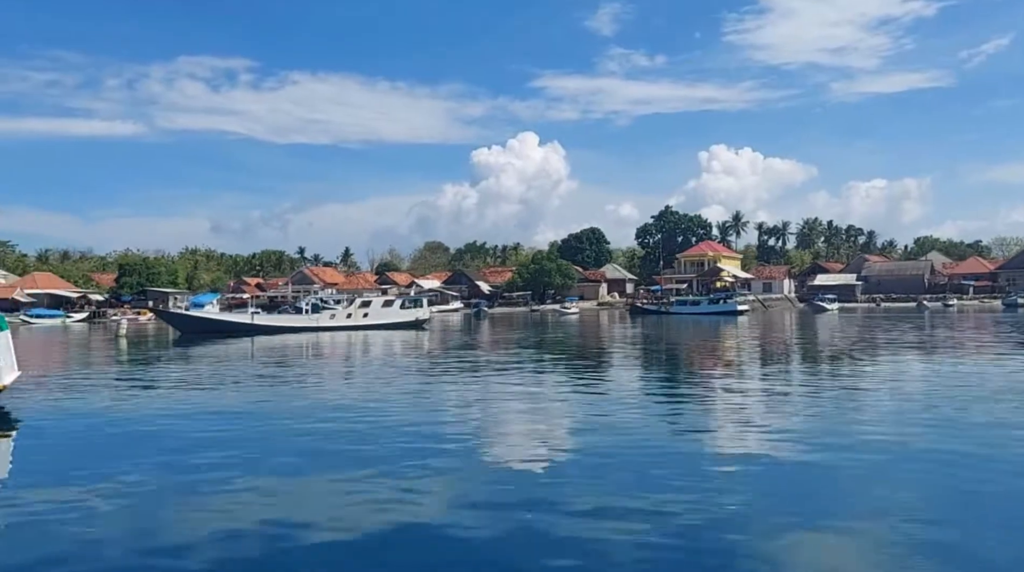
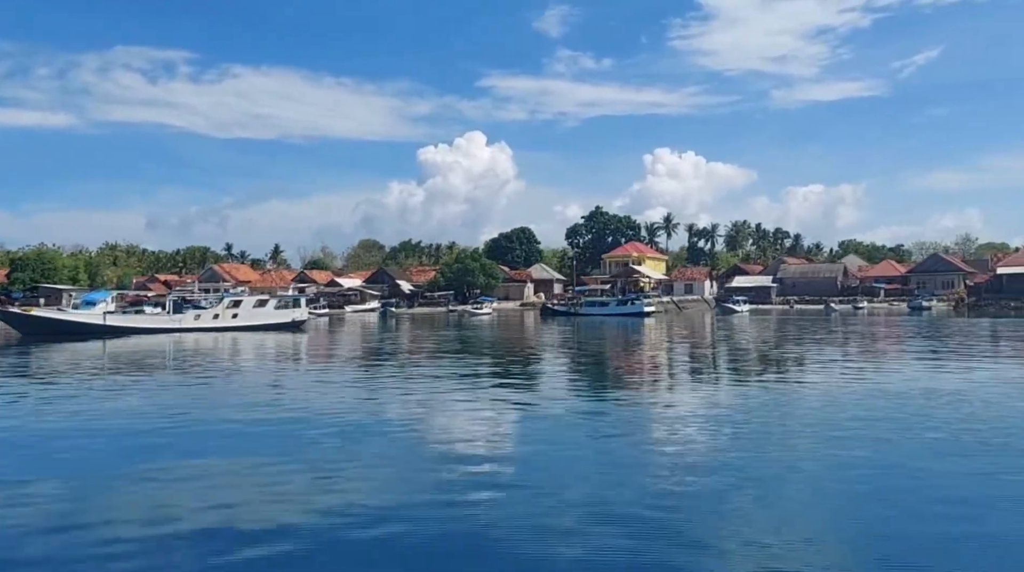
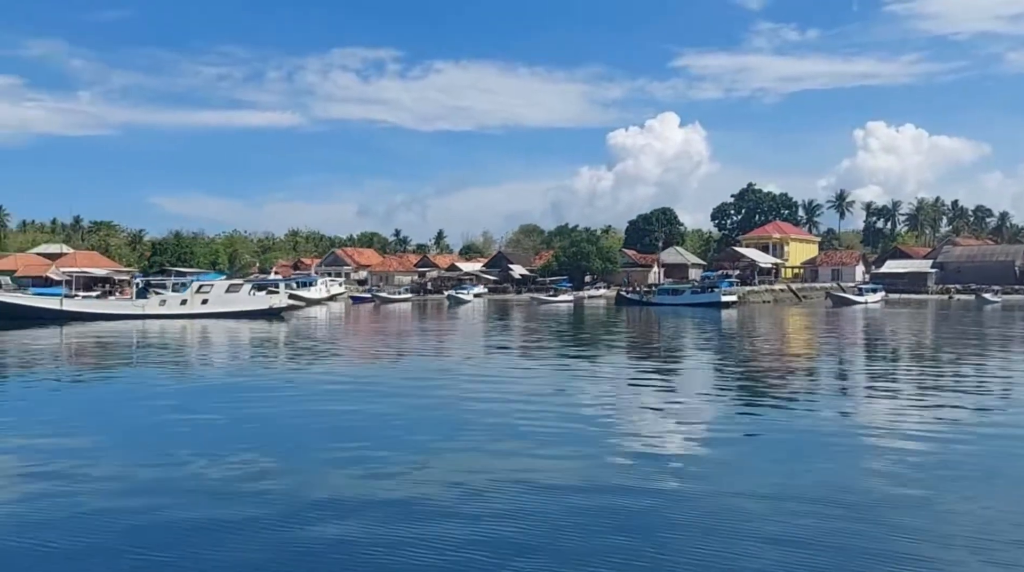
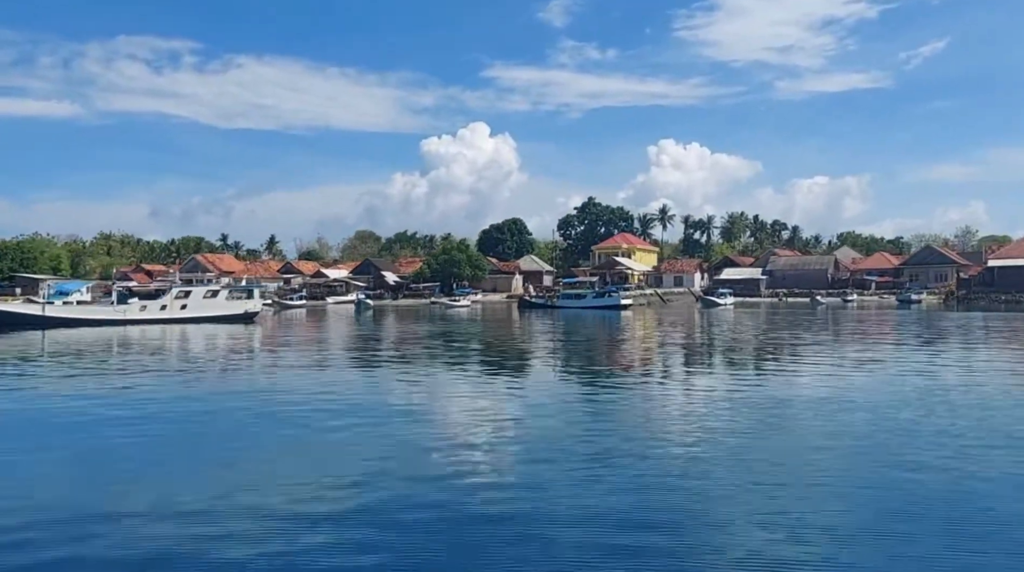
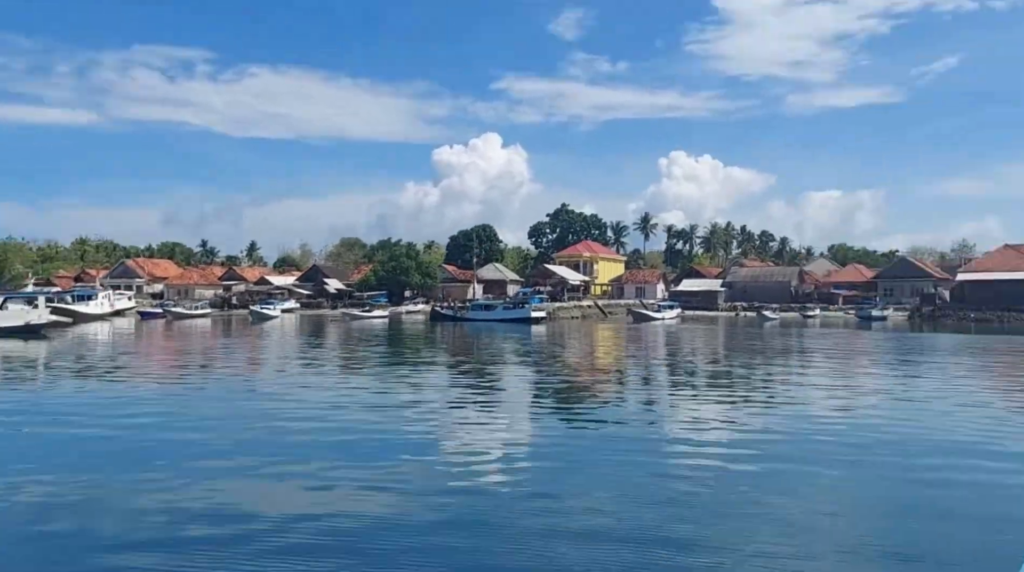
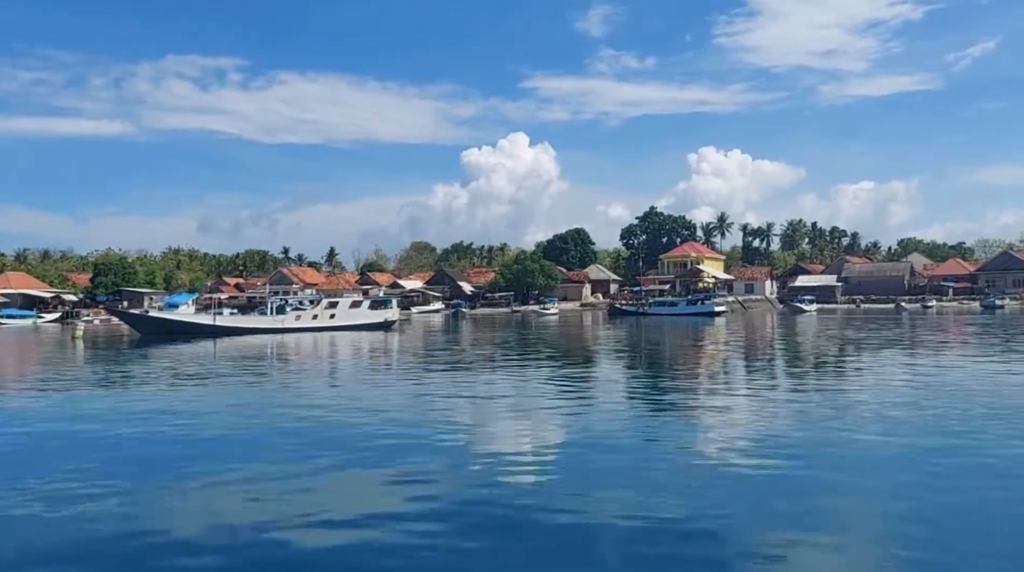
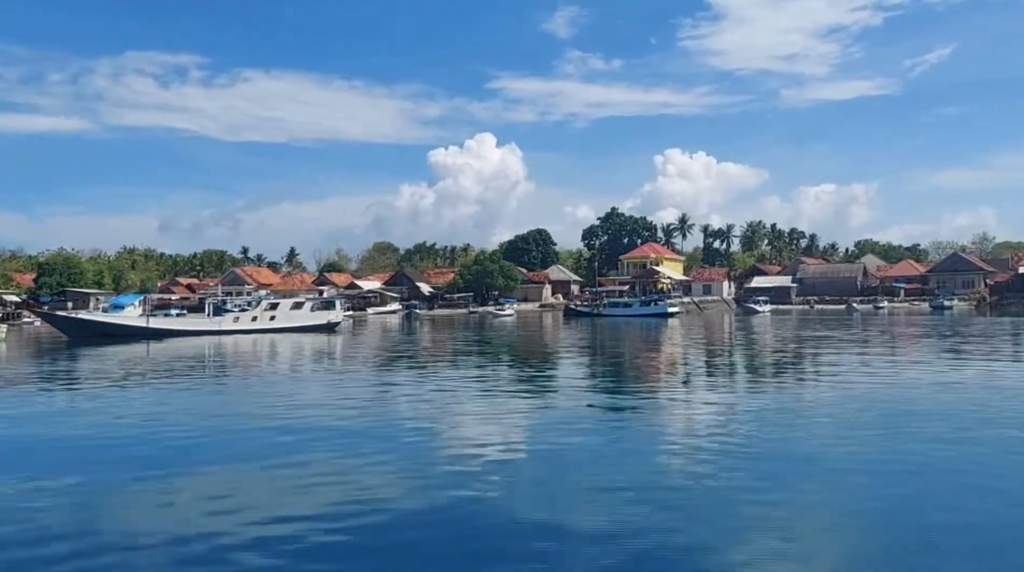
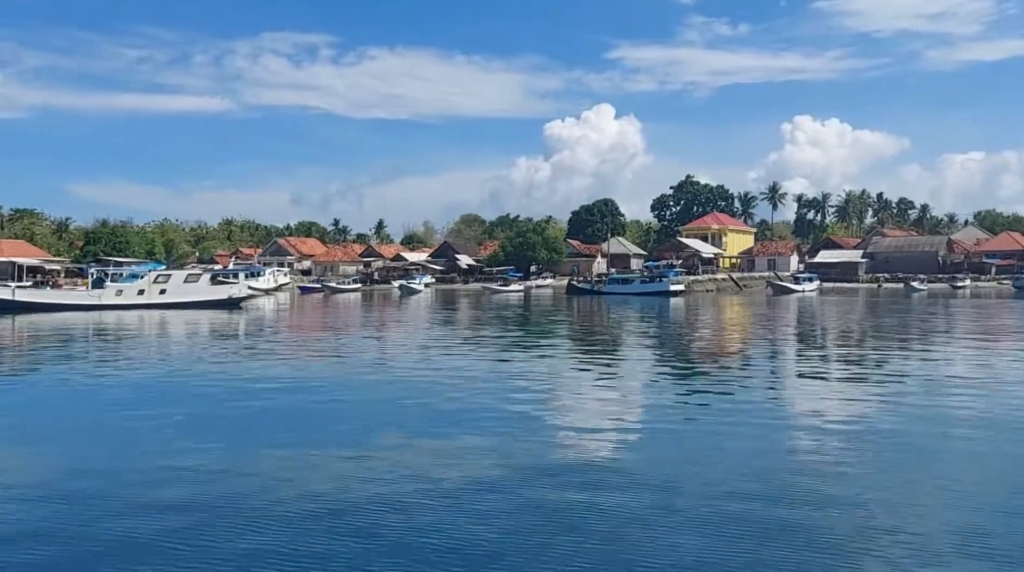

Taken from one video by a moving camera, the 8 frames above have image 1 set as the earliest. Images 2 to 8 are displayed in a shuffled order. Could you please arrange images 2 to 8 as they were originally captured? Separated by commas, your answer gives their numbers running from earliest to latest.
6, 7, 2, 4, 8, 3, 5
